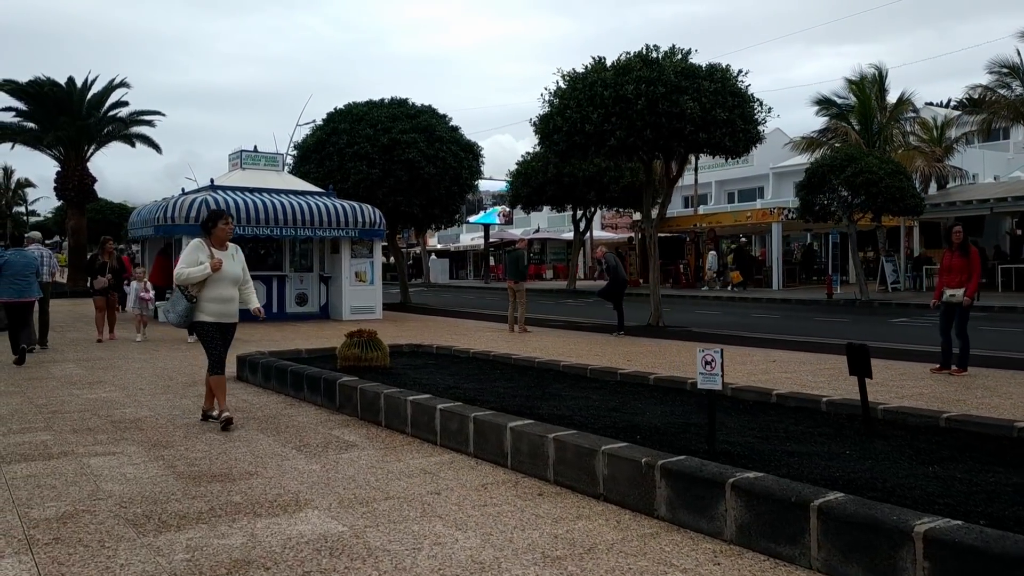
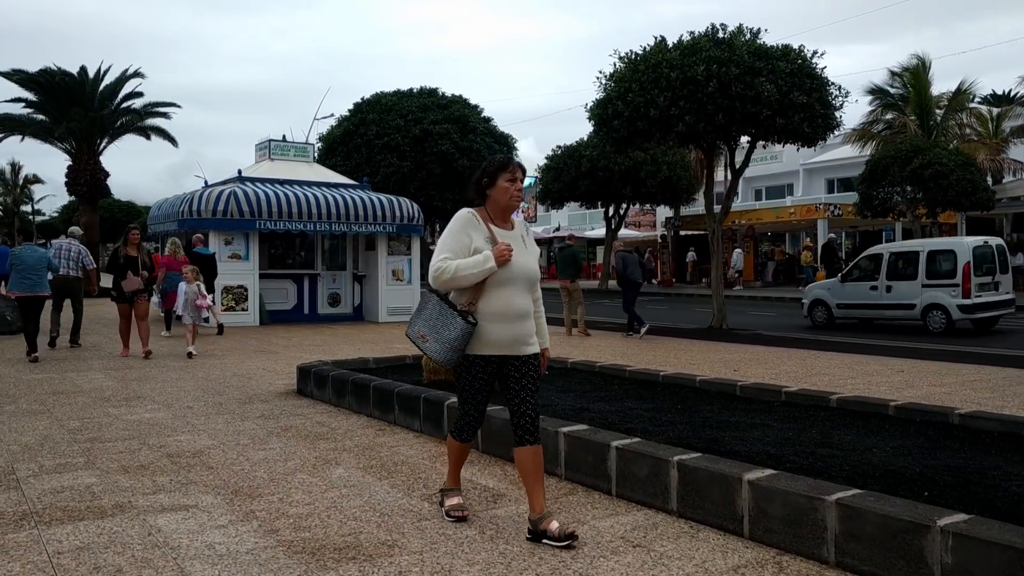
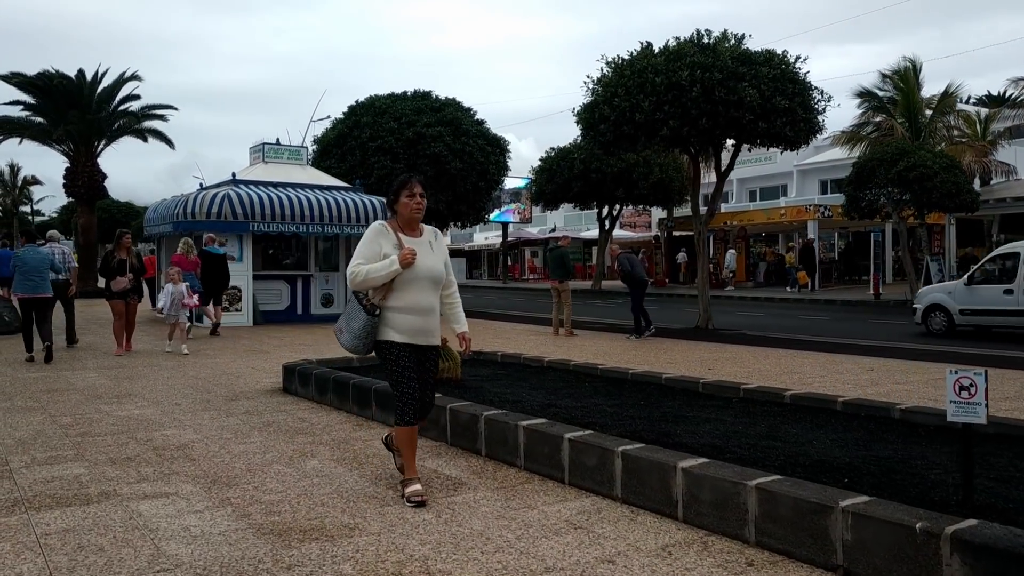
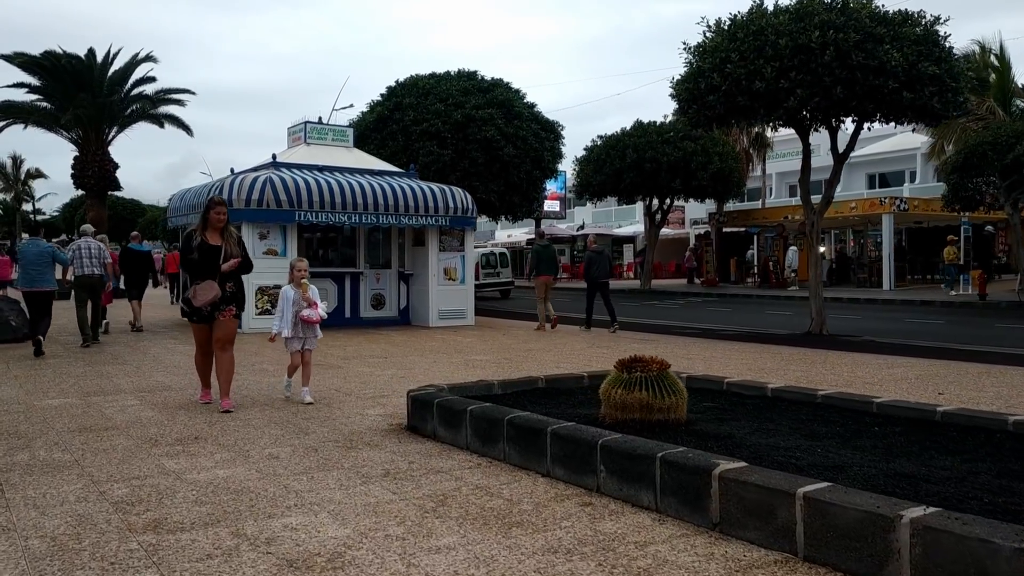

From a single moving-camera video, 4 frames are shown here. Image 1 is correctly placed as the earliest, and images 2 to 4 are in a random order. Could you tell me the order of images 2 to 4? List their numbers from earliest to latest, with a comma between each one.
3, 2, 4
